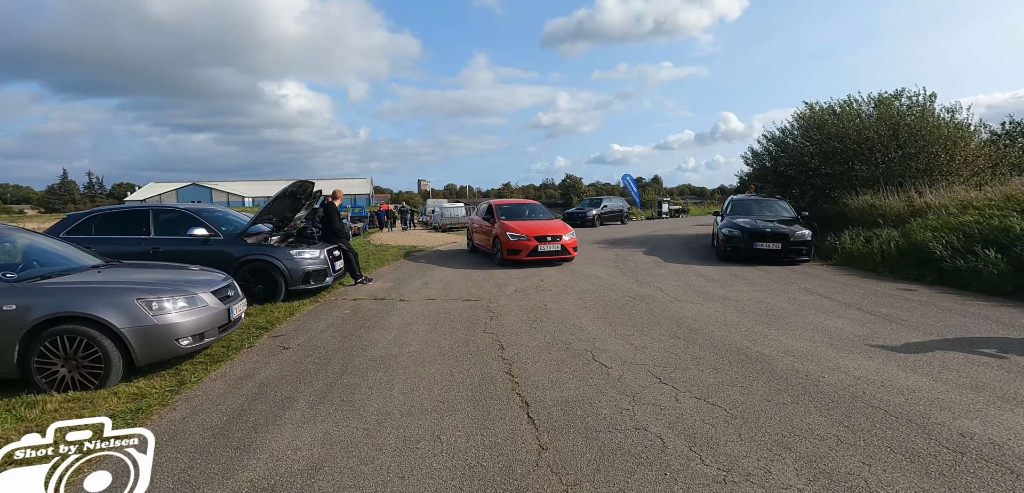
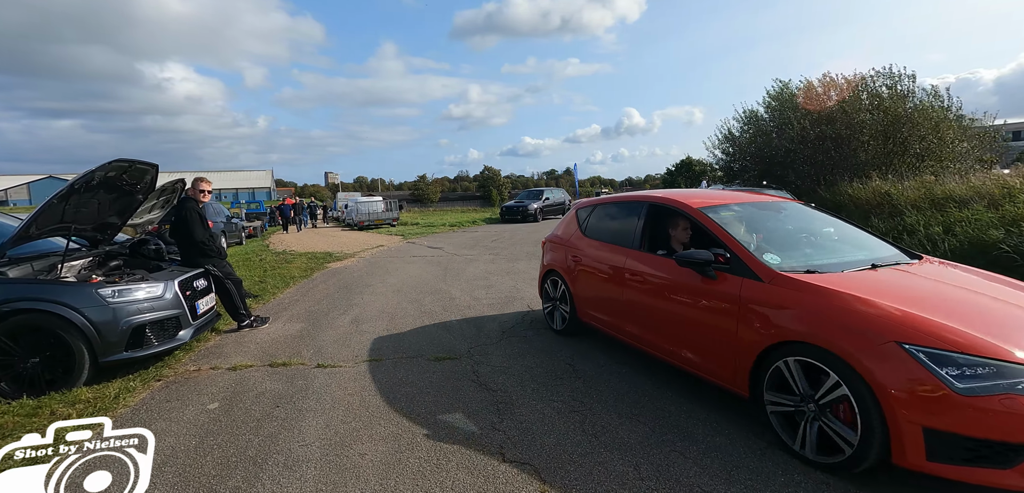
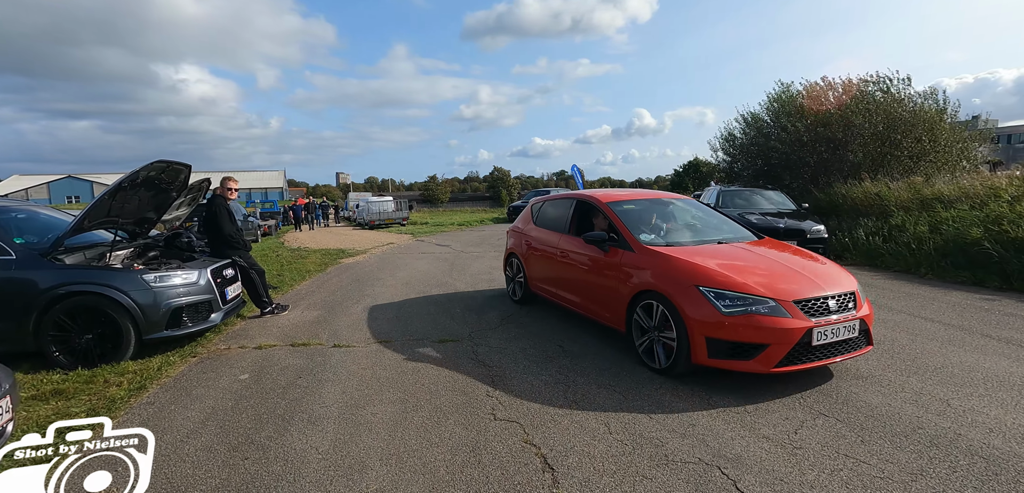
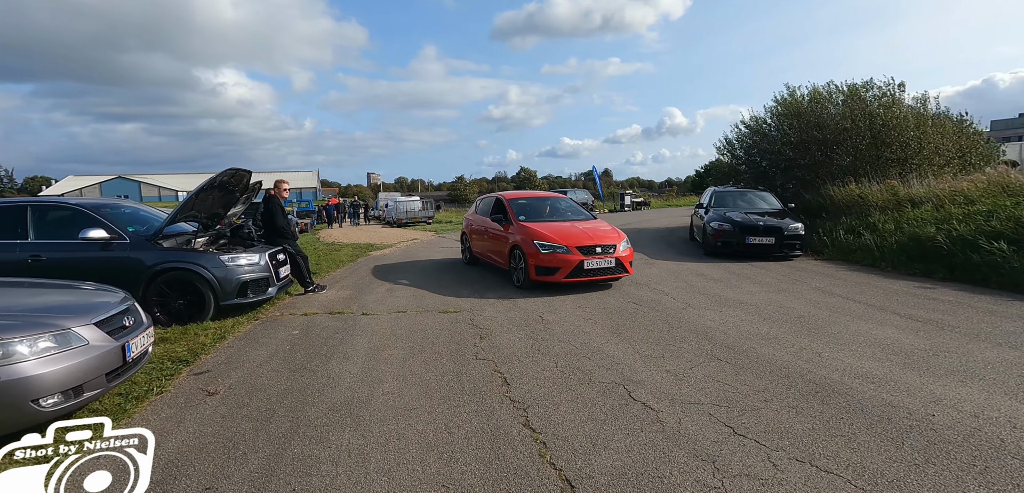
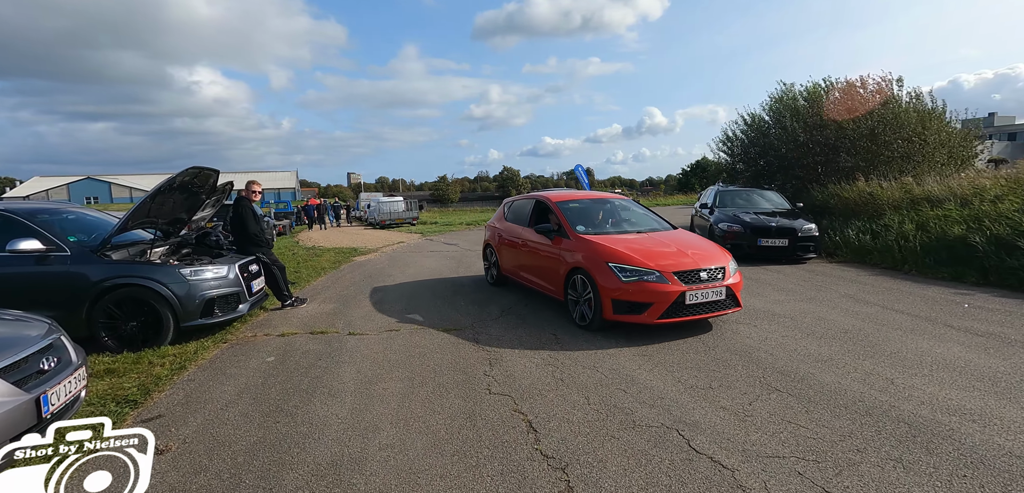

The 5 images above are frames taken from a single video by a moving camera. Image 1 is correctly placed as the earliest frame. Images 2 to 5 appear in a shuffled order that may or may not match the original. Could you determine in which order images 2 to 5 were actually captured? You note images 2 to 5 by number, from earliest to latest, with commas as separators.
4, 5, 3, 2
